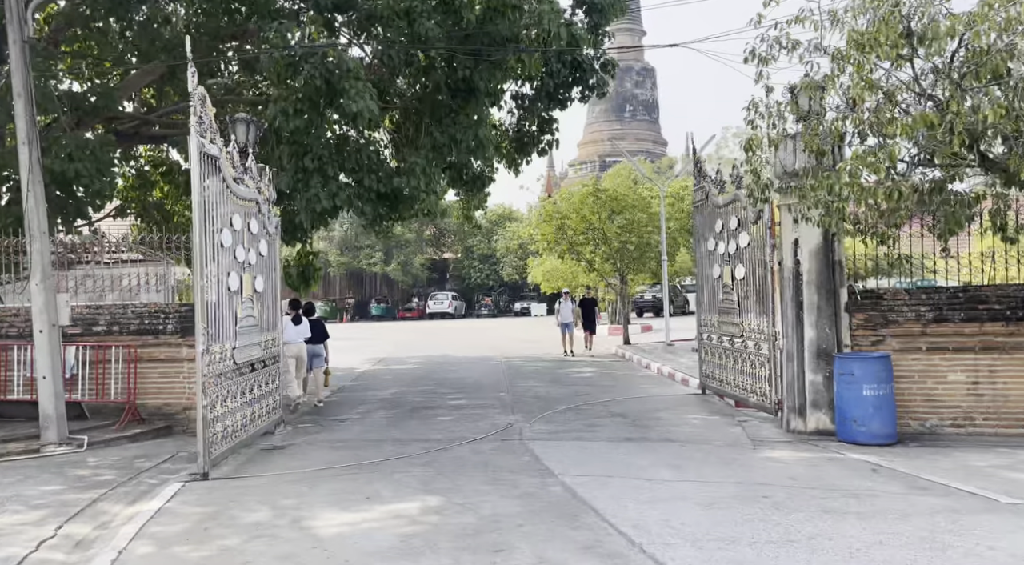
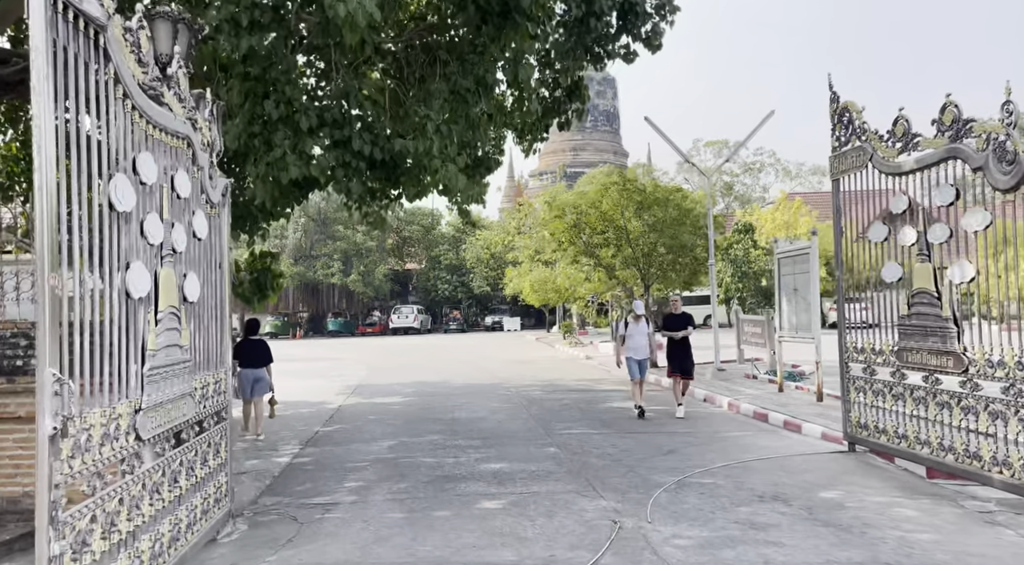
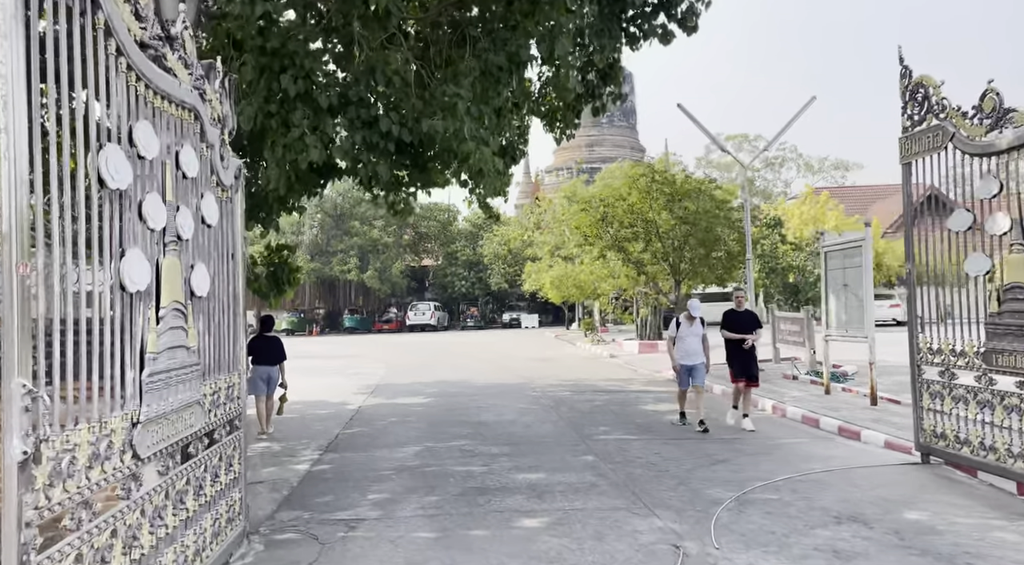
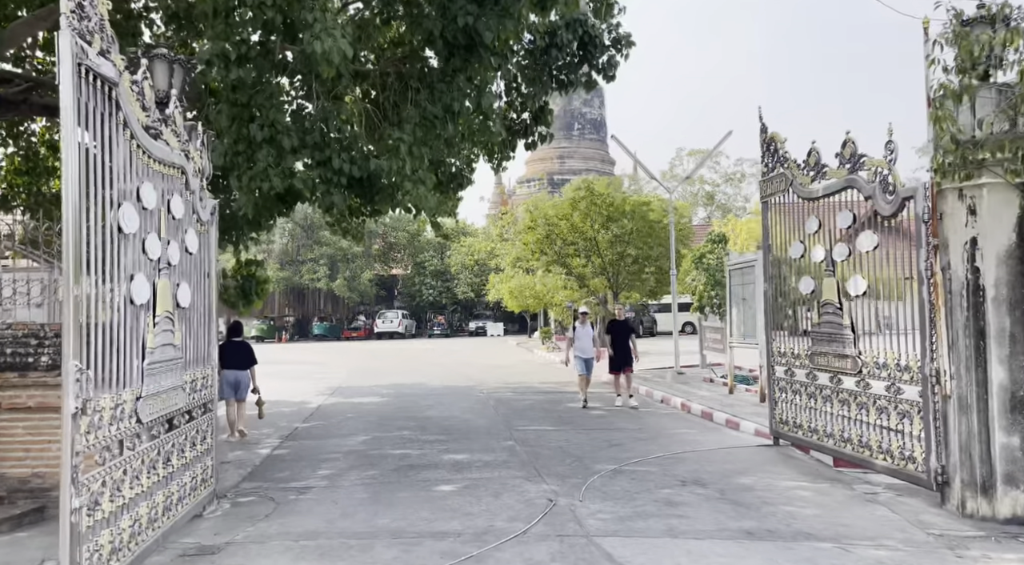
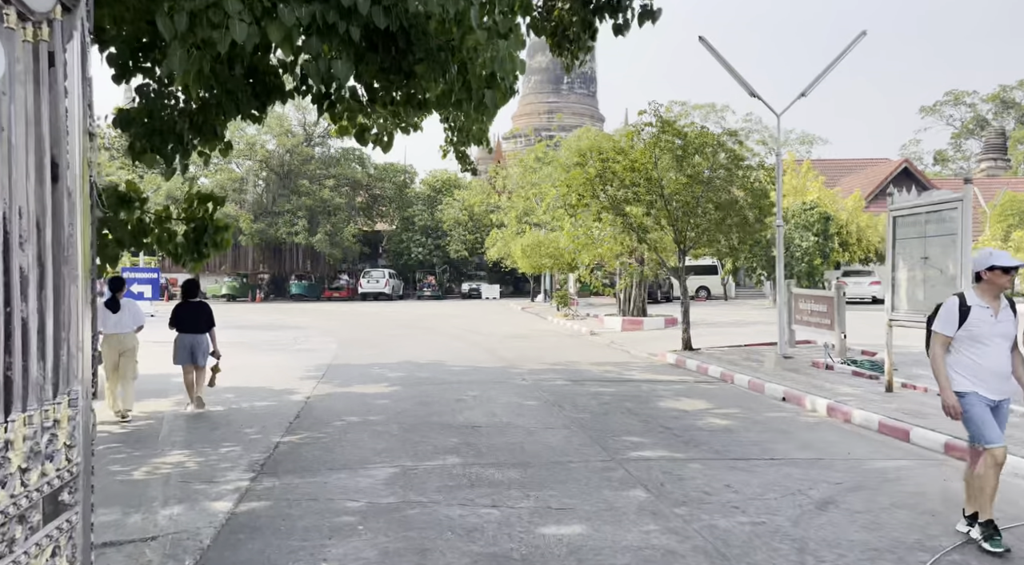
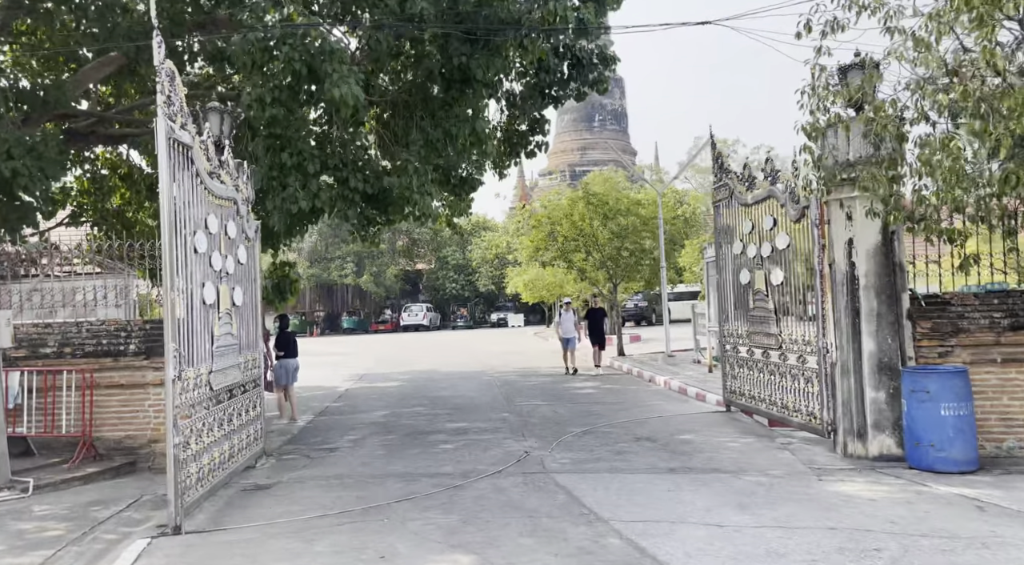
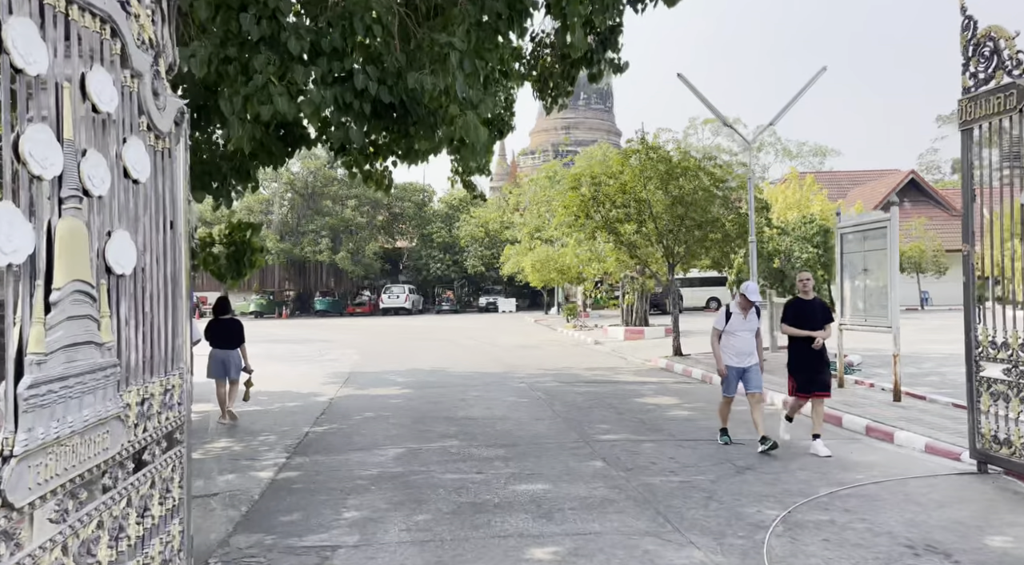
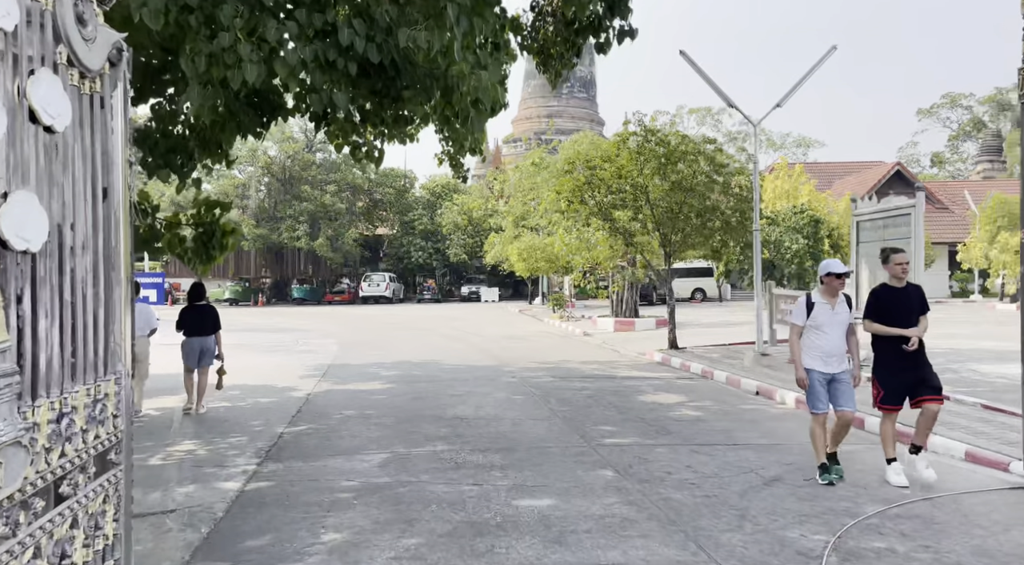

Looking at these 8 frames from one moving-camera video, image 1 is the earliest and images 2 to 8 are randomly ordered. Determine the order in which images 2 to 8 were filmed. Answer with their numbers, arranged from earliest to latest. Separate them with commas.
6, 4, 2, 3, 7, 8, 5
